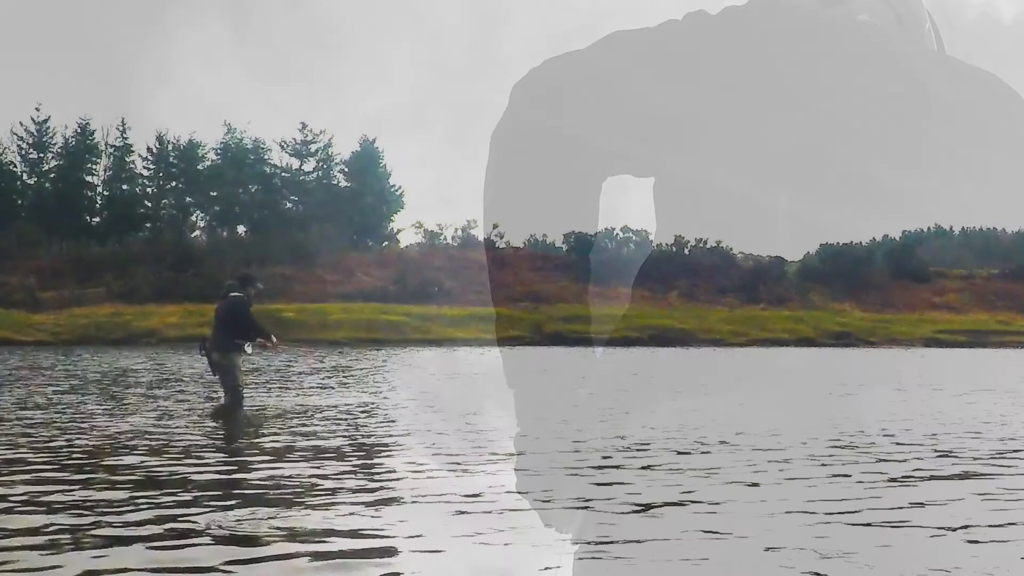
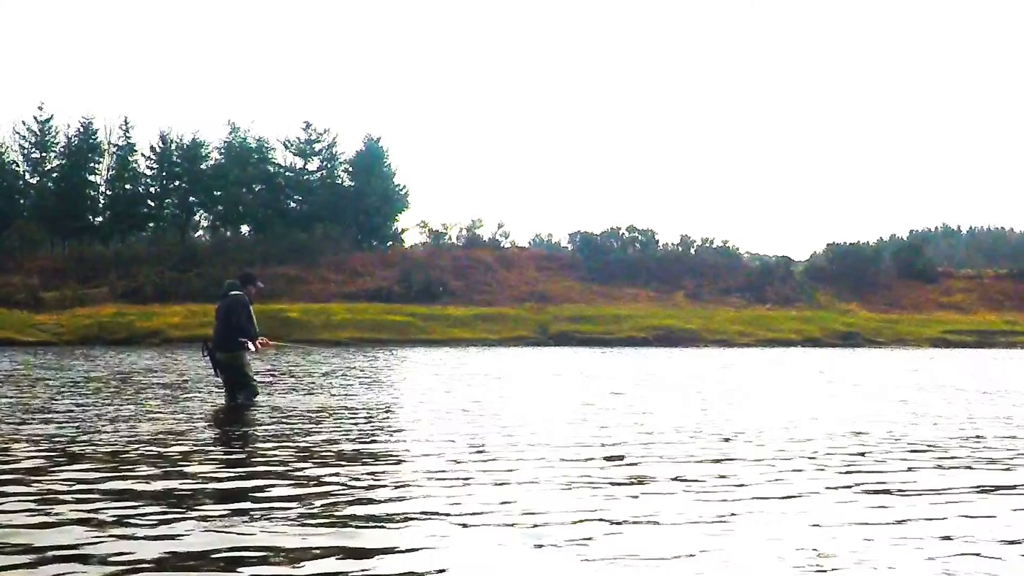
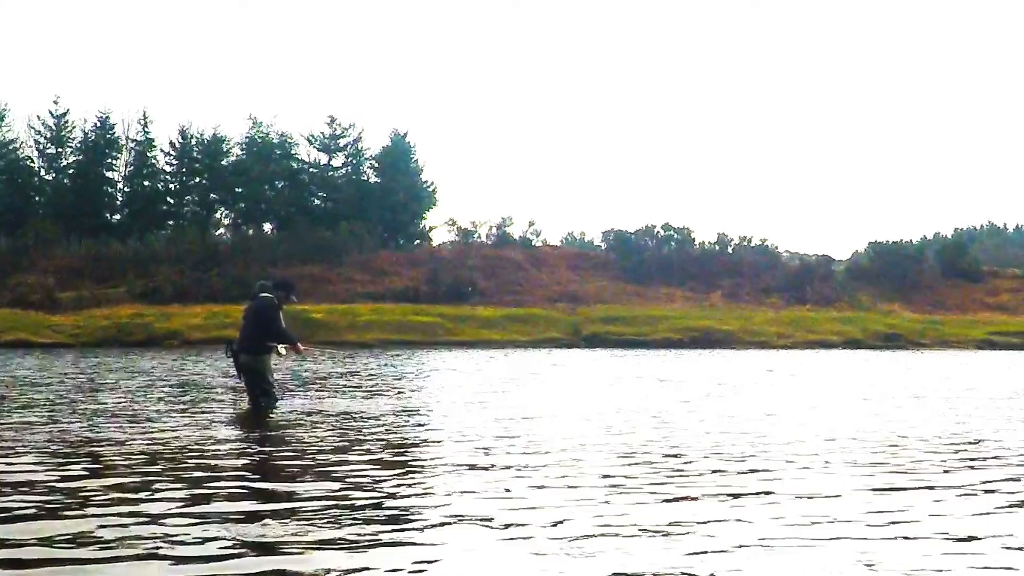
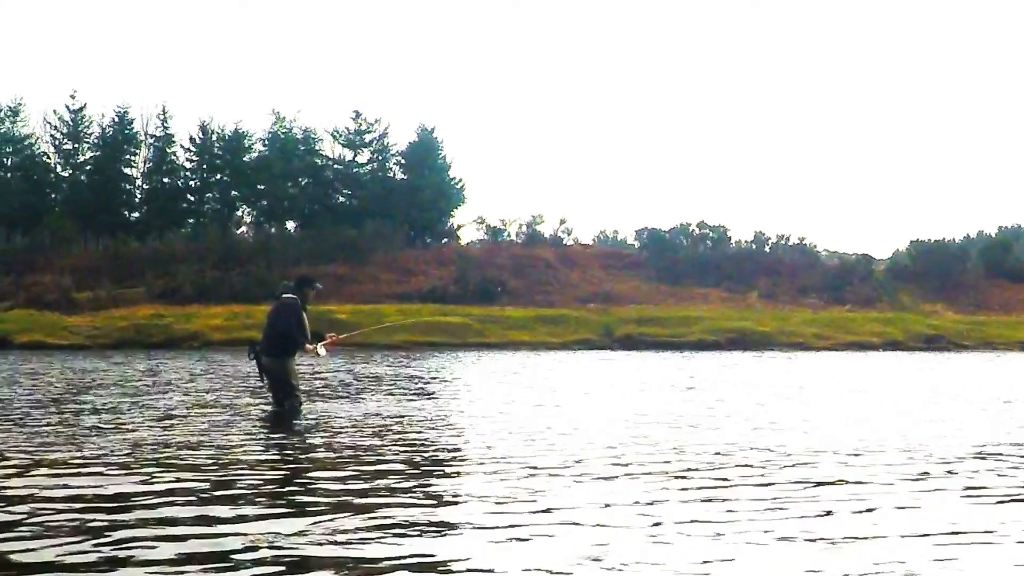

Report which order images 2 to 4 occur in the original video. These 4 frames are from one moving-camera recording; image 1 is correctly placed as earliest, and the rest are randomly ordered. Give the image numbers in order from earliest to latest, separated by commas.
2, 3, 4
